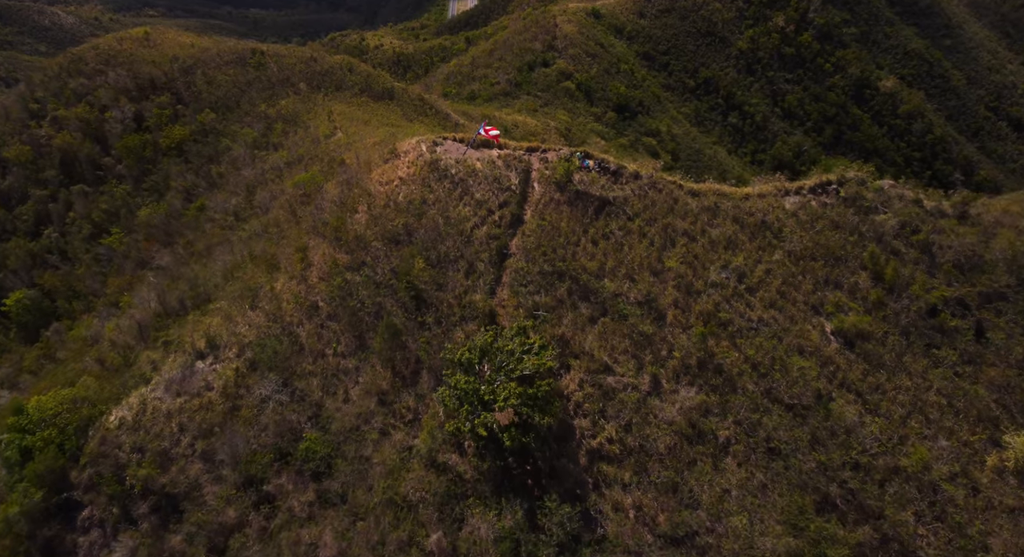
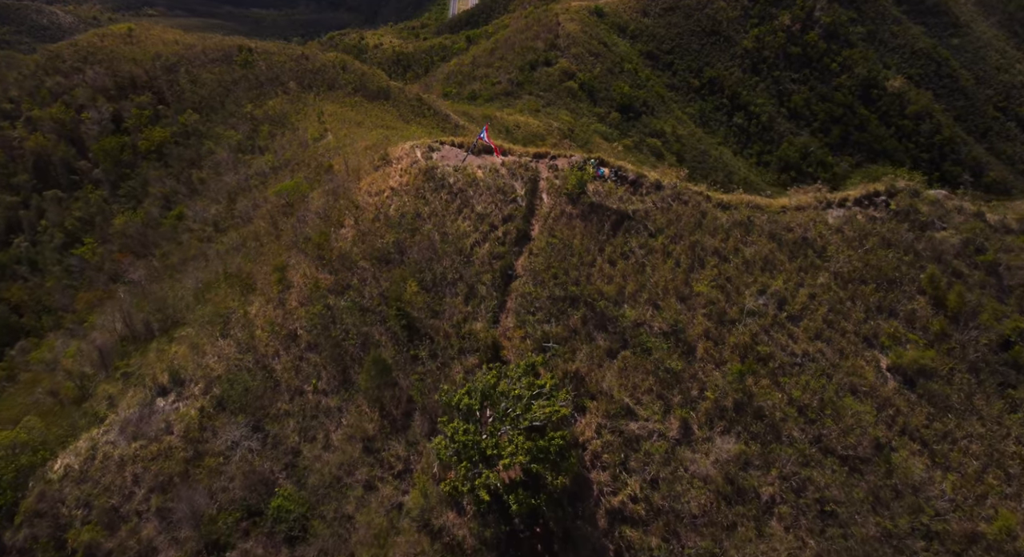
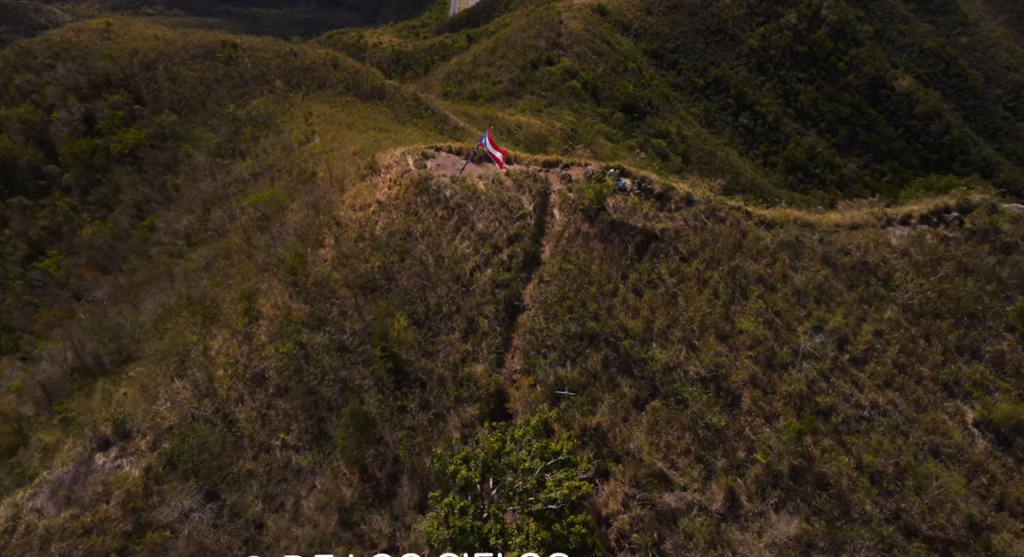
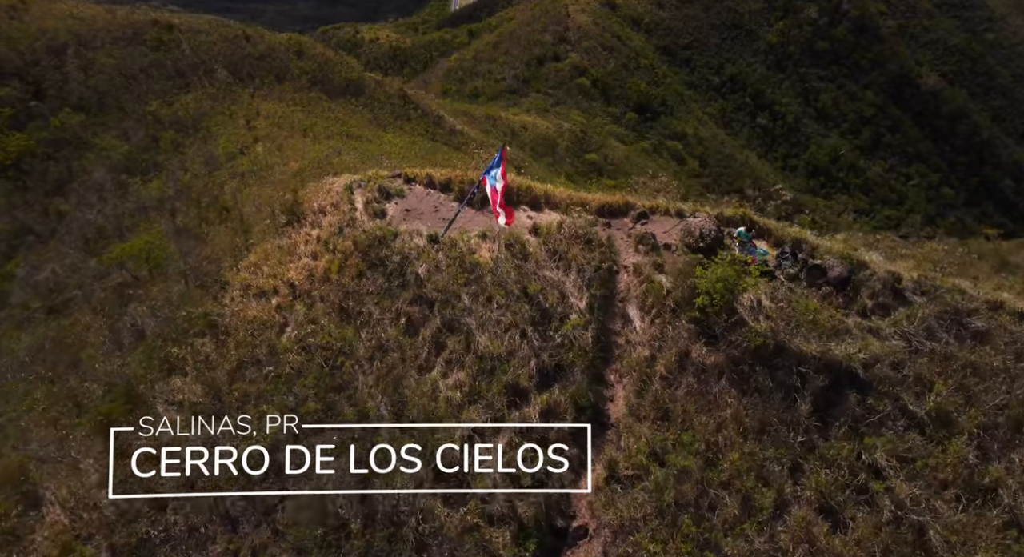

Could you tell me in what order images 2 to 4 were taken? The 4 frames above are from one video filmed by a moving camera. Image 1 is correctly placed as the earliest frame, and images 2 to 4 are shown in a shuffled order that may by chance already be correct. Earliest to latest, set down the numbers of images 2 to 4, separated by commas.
2, 3, 4
